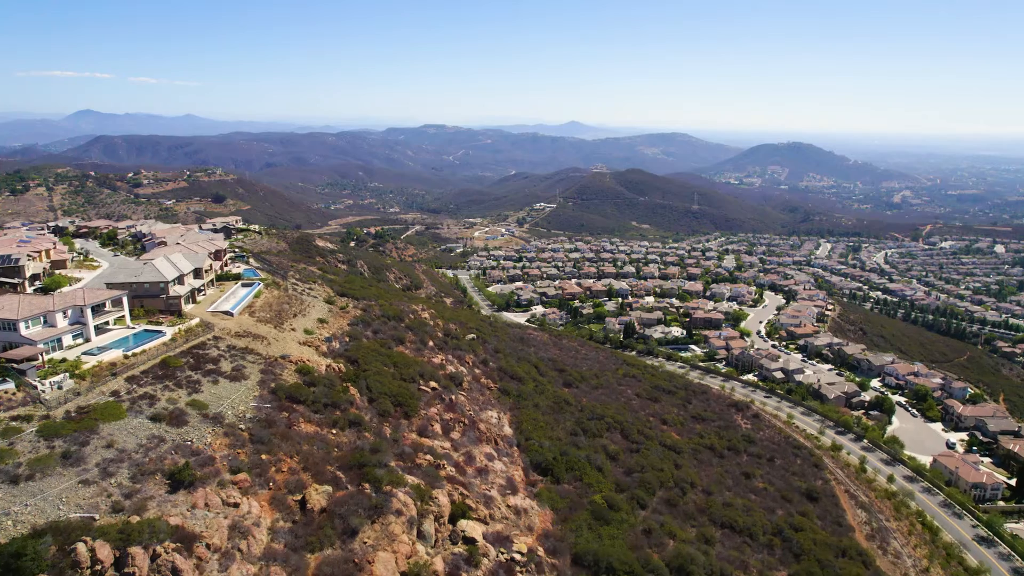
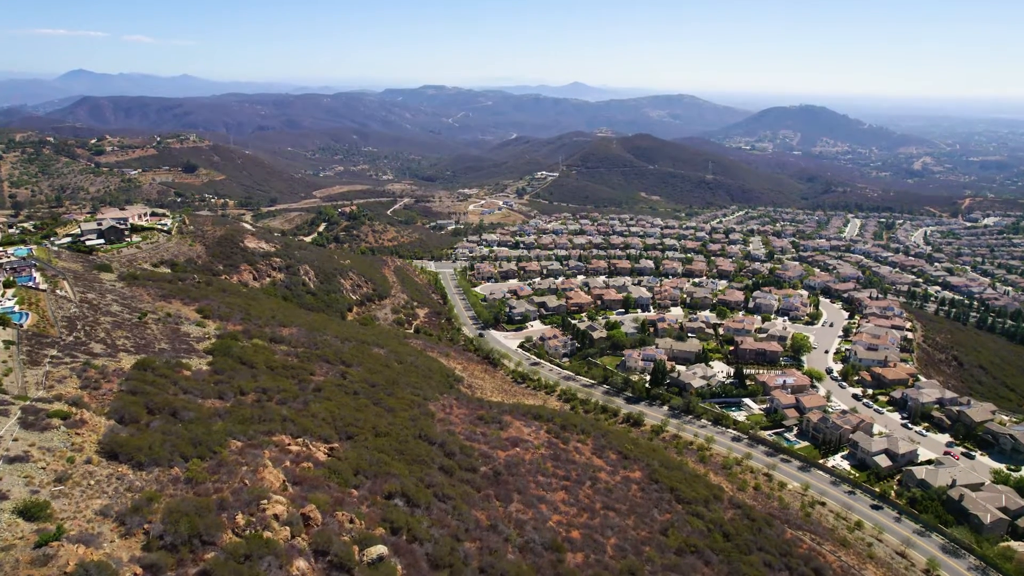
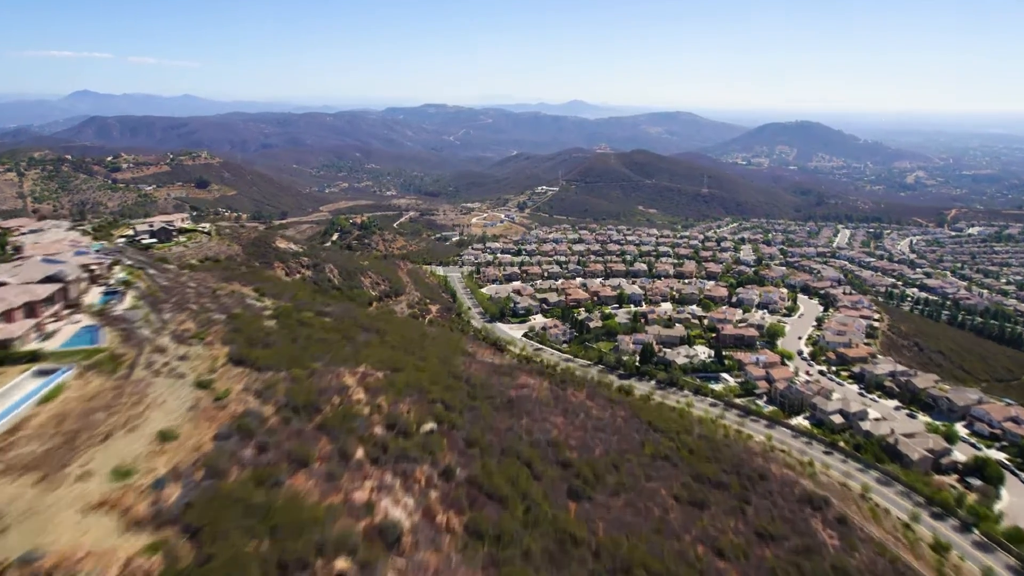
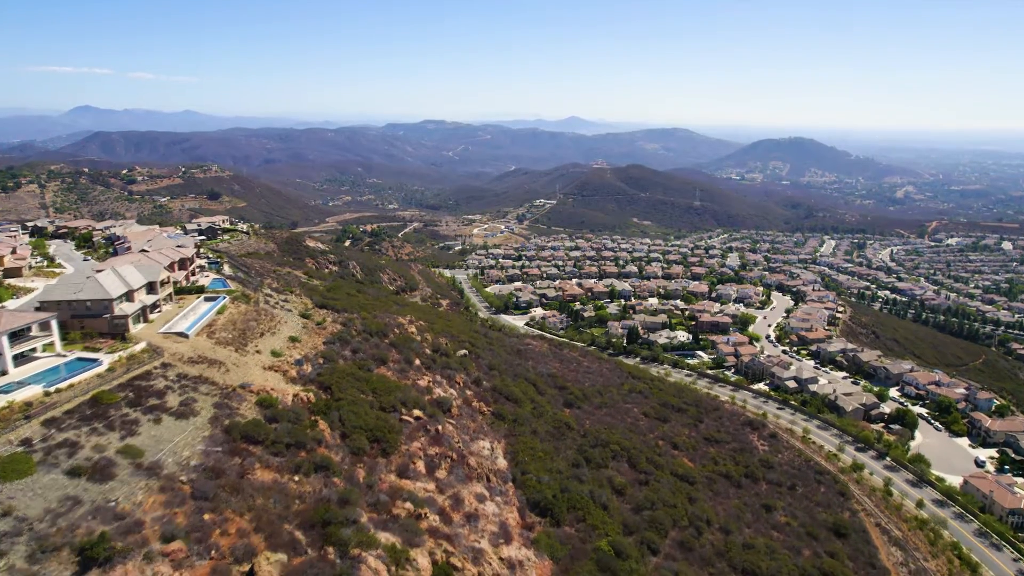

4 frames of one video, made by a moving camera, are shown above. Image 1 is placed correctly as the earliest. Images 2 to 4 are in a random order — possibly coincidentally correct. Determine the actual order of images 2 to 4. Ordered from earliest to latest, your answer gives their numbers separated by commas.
4, 3, 2
